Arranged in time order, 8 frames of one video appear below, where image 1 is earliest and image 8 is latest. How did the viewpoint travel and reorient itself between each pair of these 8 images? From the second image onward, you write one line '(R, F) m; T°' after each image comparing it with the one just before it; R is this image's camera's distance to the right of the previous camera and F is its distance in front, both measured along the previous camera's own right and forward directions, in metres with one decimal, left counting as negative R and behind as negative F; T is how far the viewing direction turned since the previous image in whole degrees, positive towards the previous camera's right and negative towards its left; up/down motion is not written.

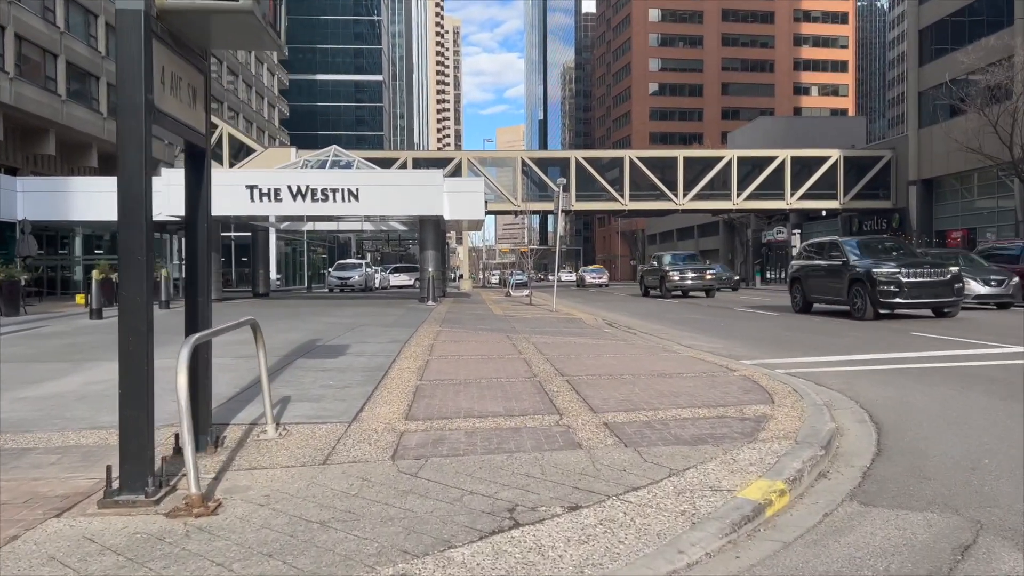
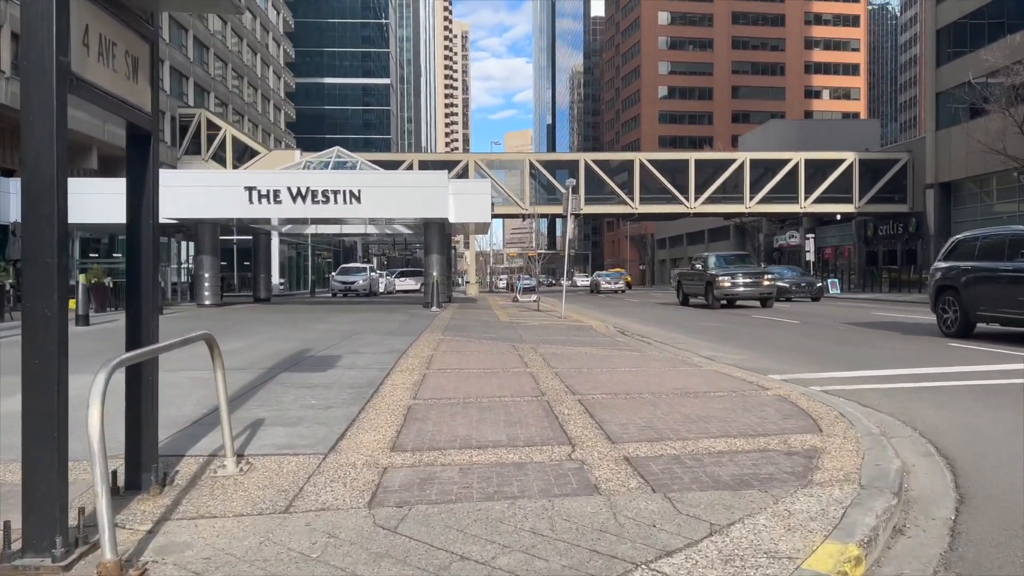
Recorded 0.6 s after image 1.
(0.0, +0.9) m; -1°
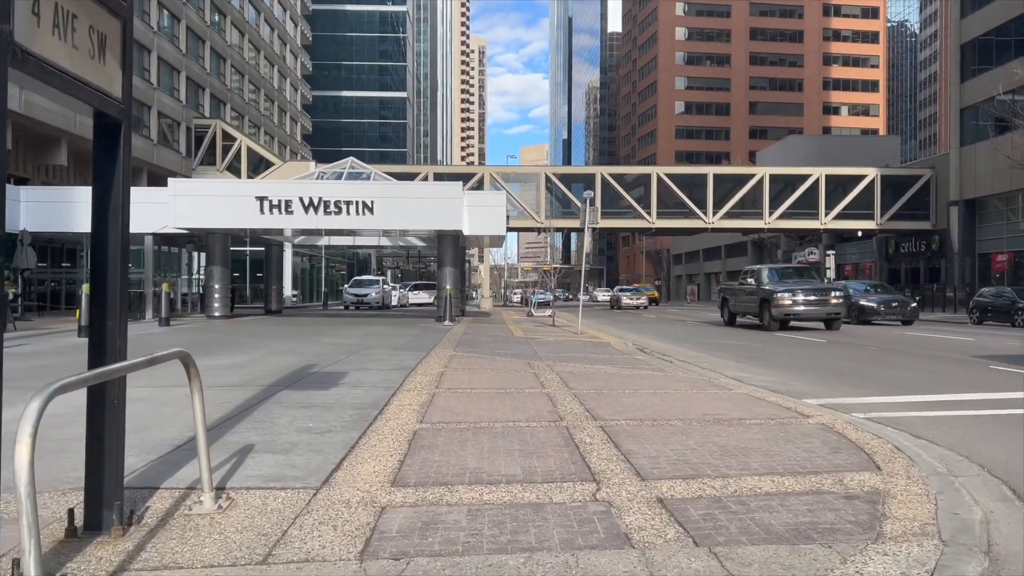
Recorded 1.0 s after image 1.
(0.0, +0.6) m; -1°
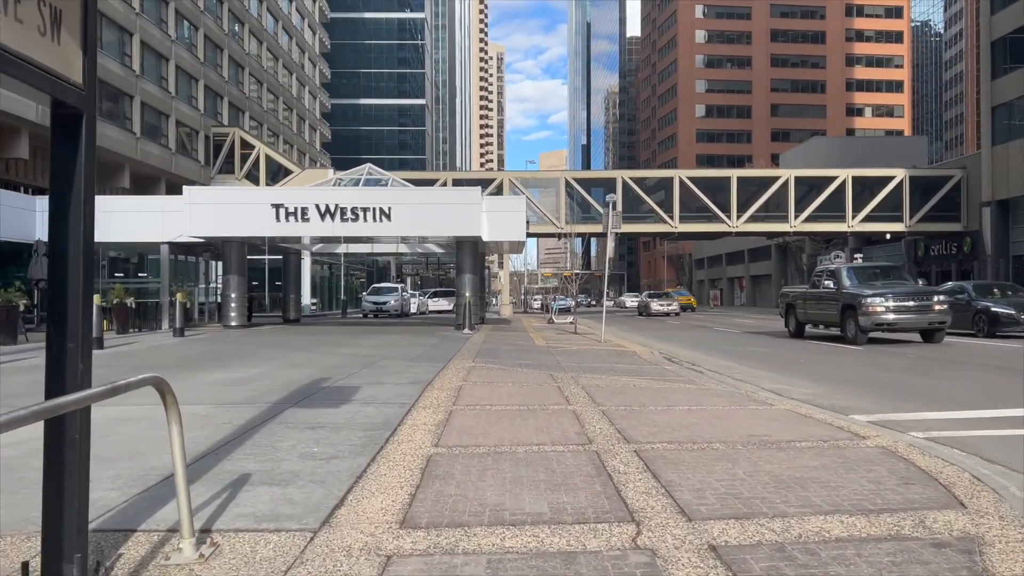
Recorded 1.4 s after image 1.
(0.0, +0.6) m; -1°
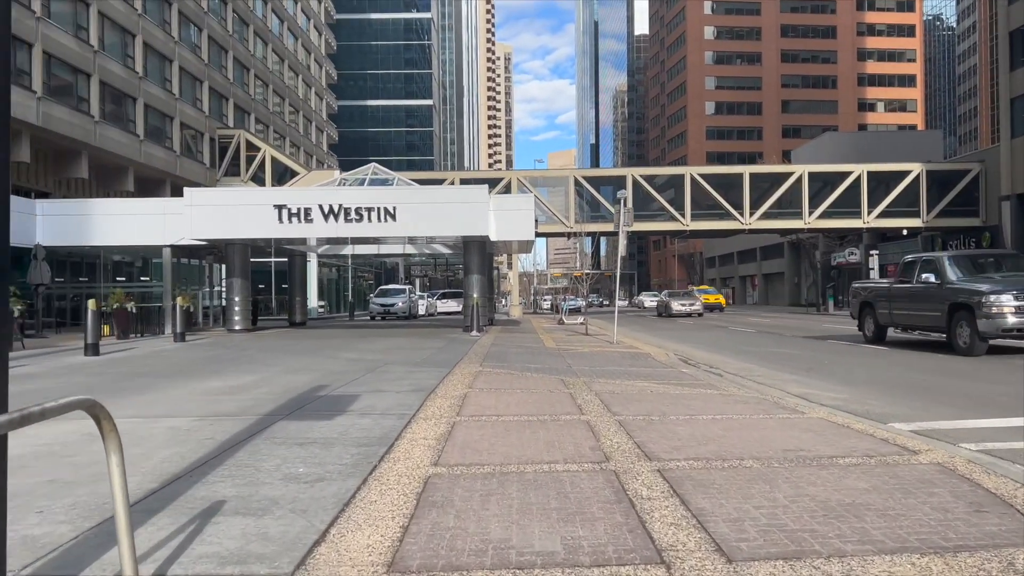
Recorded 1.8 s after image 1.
(0.0, +0.6) m; -1°
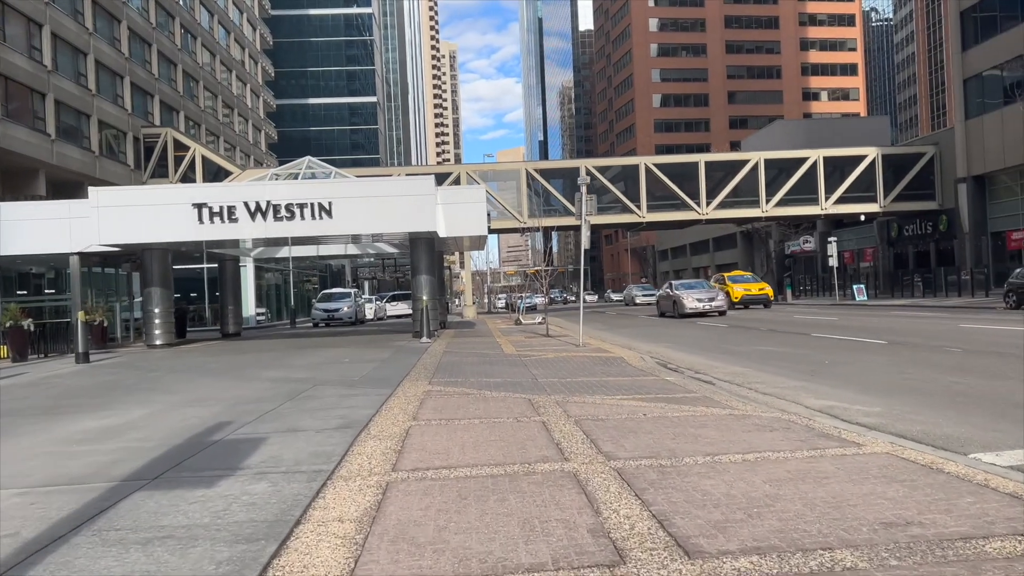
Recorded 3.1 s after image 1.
(0.0, +2.1) m; +3°
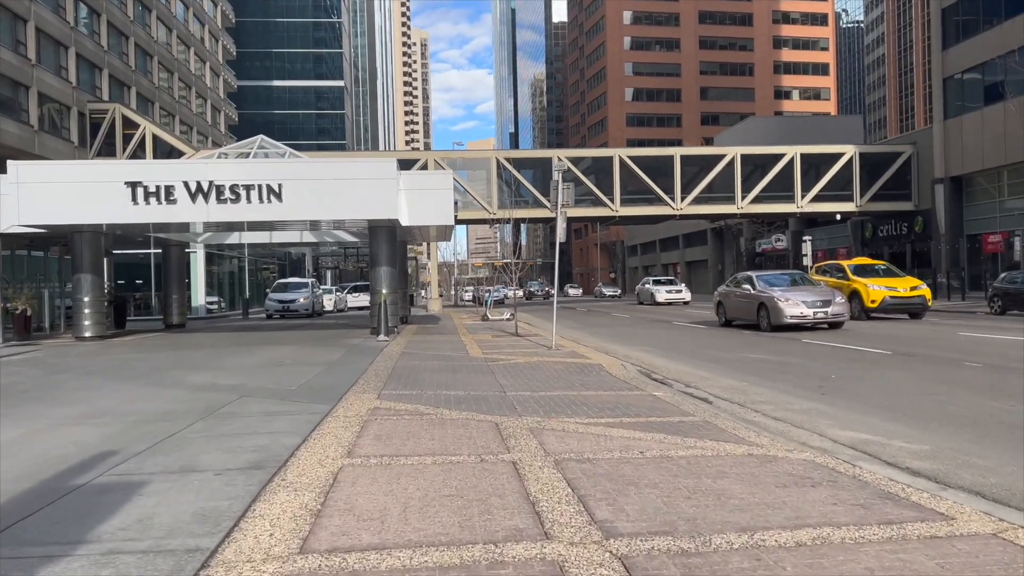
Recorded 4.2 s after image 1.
(0.0, +1.6) m; +2°
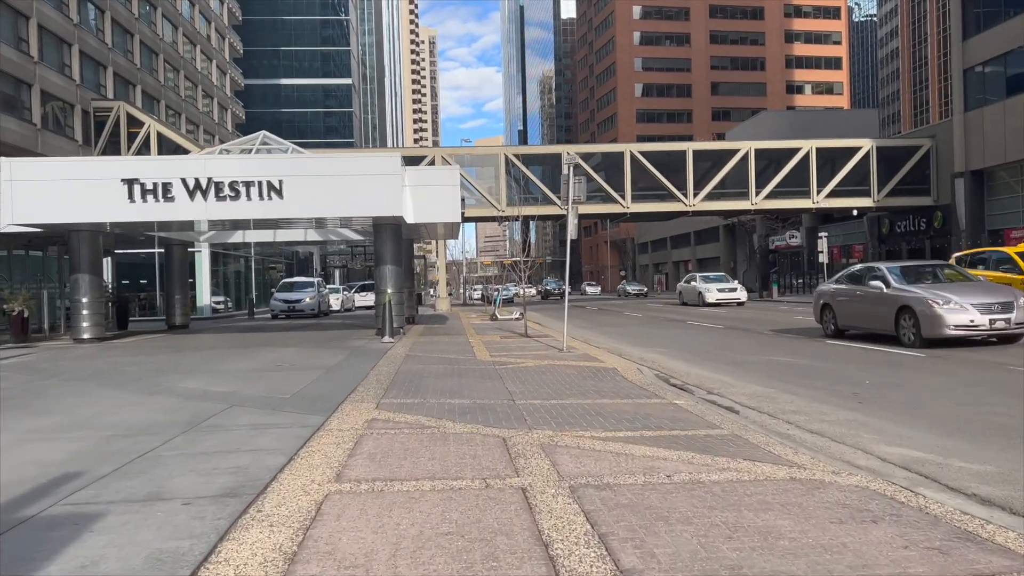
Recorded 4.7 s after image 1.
(0.0, +0.7) m; -1°
